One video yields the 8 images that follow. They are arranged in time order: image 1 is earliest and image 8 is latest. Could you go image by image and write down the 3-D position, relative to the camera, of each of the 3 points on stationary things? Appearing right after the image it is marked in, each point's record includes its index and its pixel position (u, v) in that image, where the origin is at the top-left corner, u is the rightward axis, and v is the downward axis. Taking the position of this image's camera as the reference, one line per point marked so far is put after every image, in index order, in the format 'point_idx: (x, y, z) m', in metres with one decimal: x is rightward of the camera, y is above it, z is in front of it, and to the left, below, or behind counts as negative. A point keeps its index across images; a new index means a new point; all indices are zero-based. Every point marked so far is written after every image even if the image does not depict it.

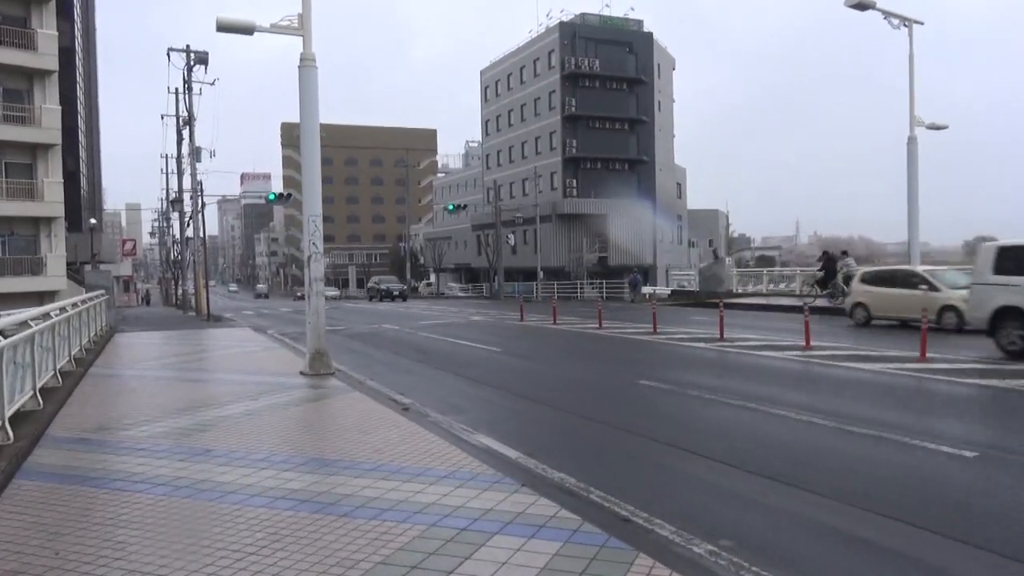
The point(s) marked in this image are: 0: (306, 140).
0: (-3.3, +2.3, +12.7) m
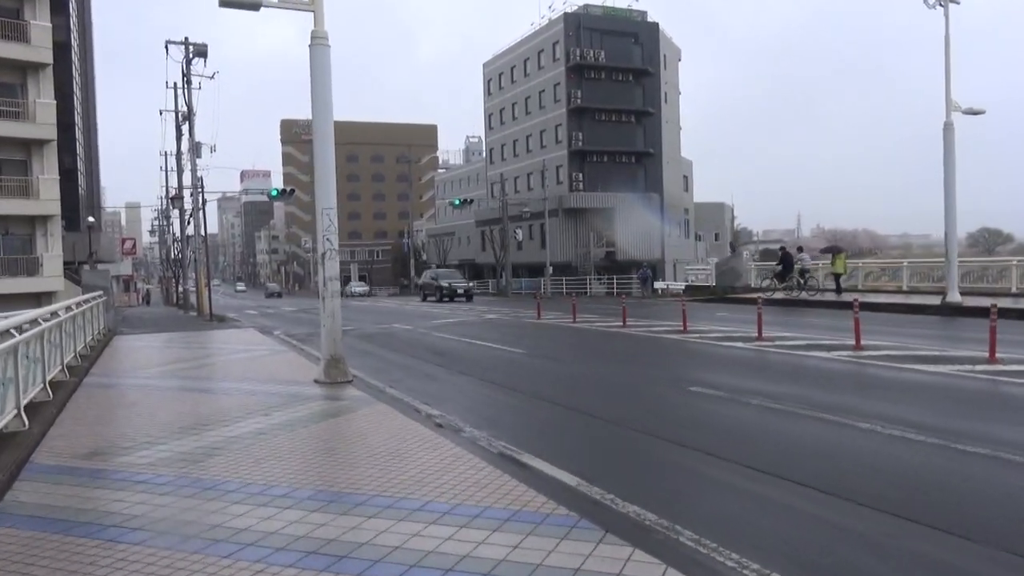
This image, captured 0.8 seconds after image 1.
0: (-2.8, +2.3, +11.6) m
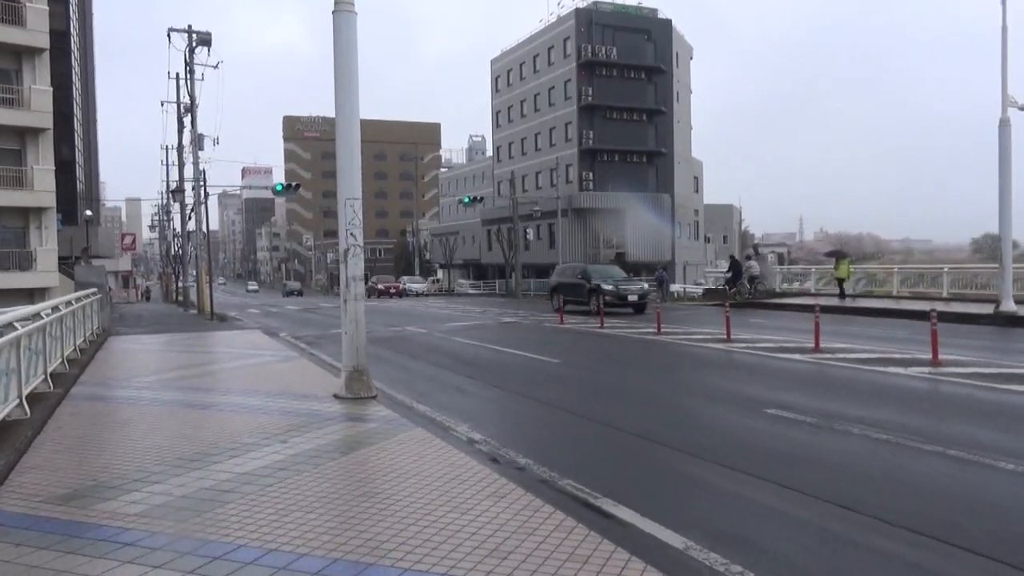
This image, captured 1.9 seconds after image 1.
0: (-2.2, +2.3, +10.1) m
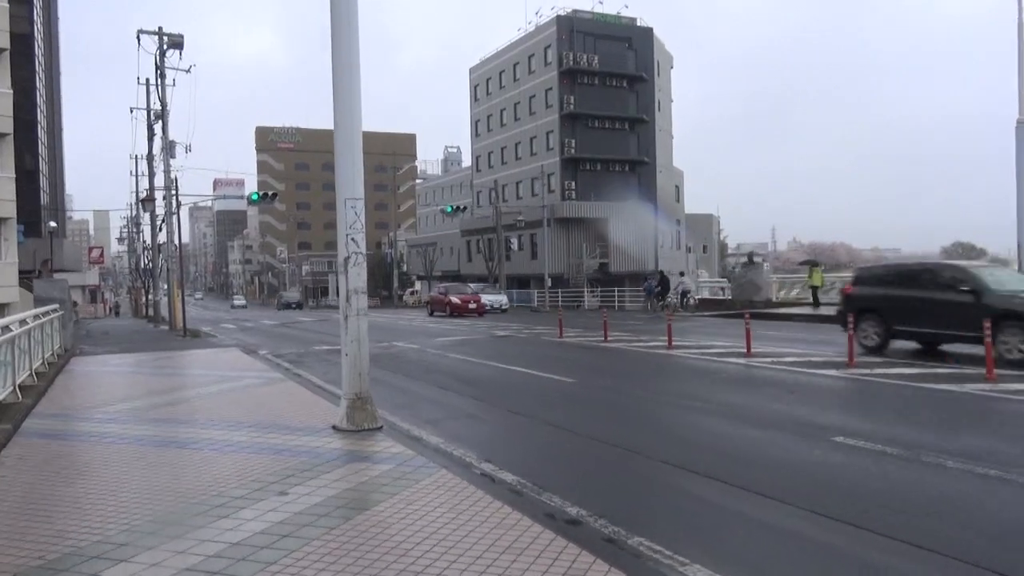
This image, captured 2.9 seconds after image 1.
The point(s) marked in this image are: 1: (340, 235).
0: (-1.9, +2.2, +8.7) m
1: (-1.9, +0.6, +8.8) m
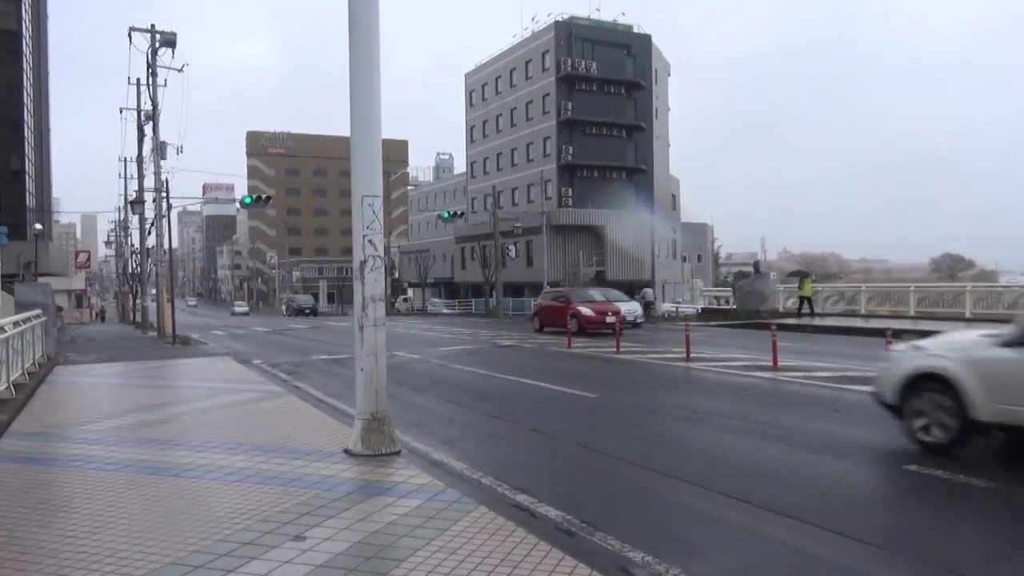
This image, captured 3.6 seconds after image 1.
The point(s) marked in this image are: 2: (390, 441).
0: (-1.5, +2.1, +7.8) m
1: (-1.5, +0.5, +7.8) m
2: (-1.2, -1.5, +7.9) m
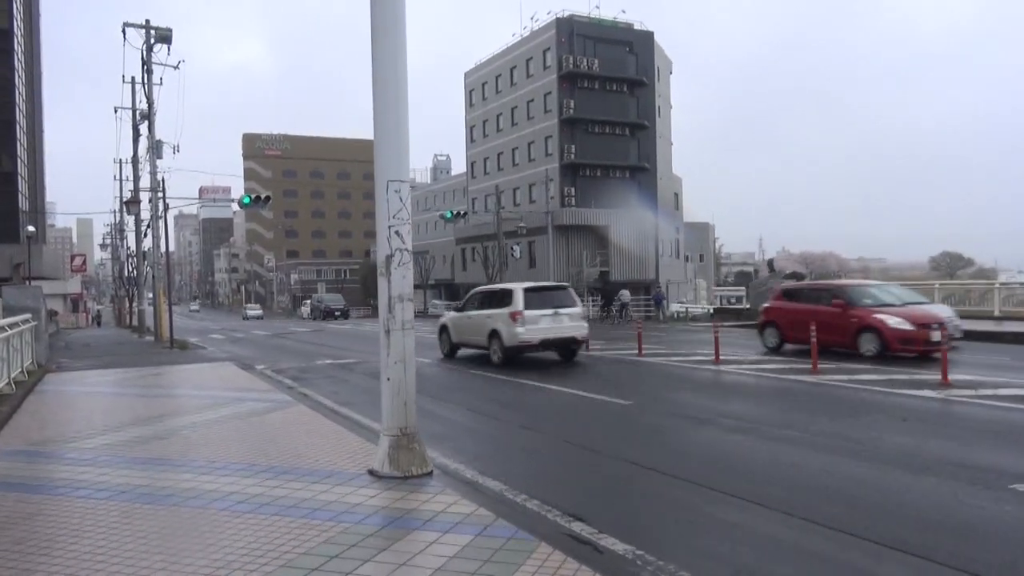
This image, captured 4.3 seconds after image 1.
0: (-1.1, +2.1, +6.9) m
1: (-1.1, +0.5, +6.9) m
2: (-0.8, -1.5, +7.0) m
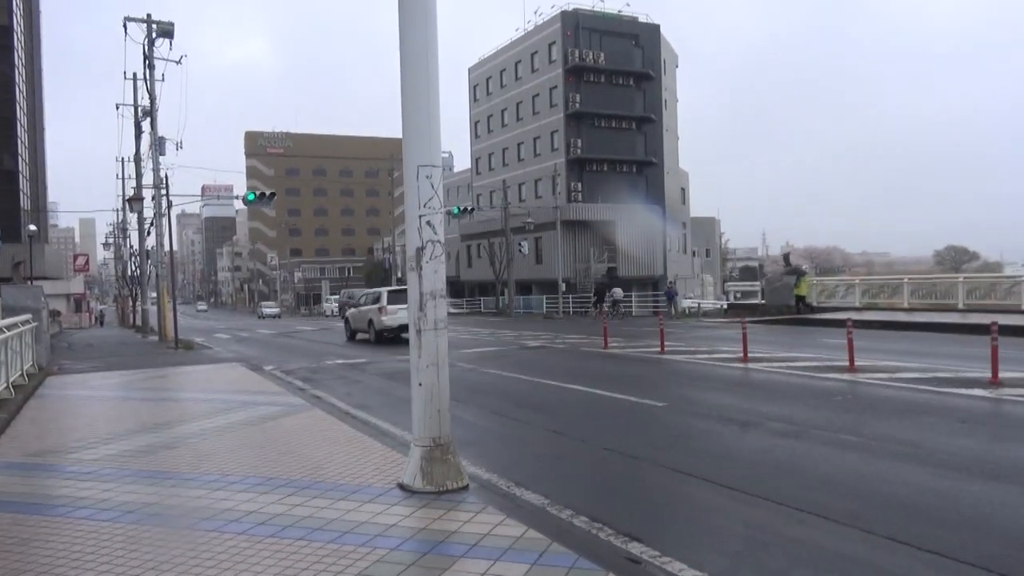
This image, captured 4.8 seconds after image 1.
0: (-0.8, +2.1, +6.2) m
1: (-0.8, +0.5, +6.3) m
2: (-0.4, -1.5, +6.3) m
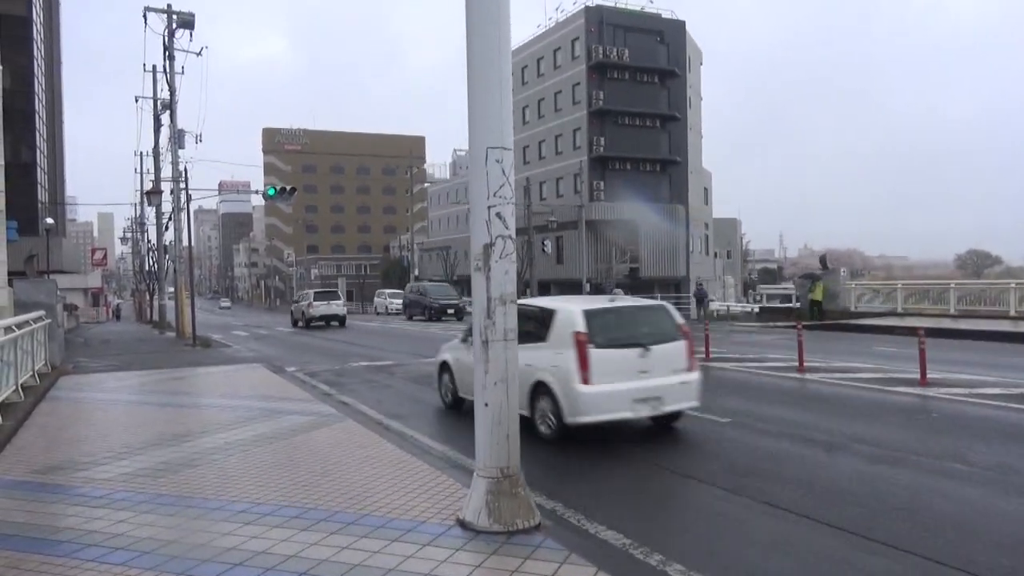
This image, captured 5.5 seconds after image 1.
0: (-0.2, +2.1, +5.3) m
1: (-0.2, +0.5, +5.3) m
2: (+0.1, -1.5, +5.4) m
